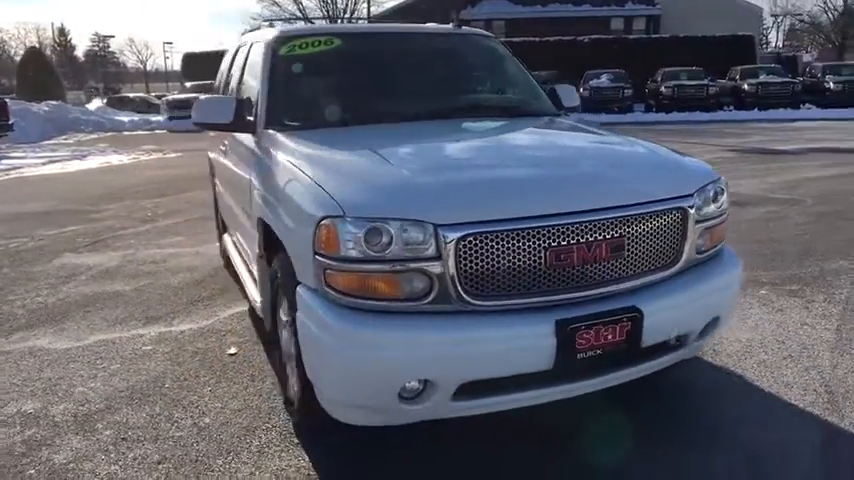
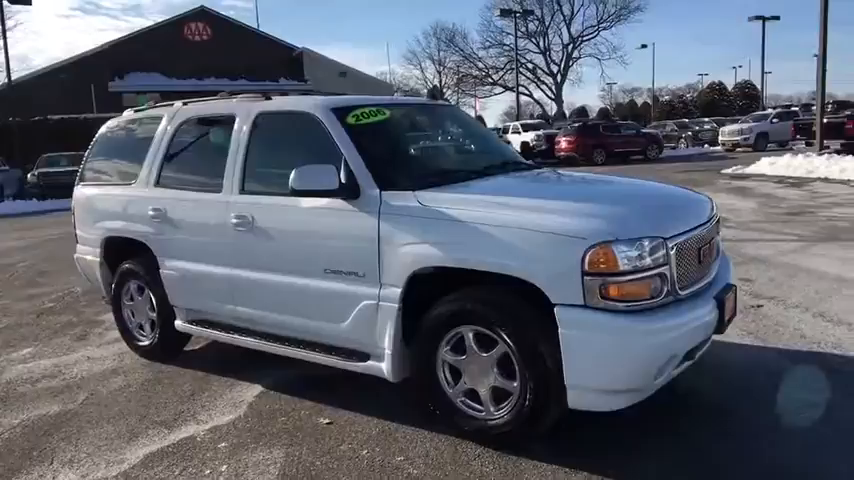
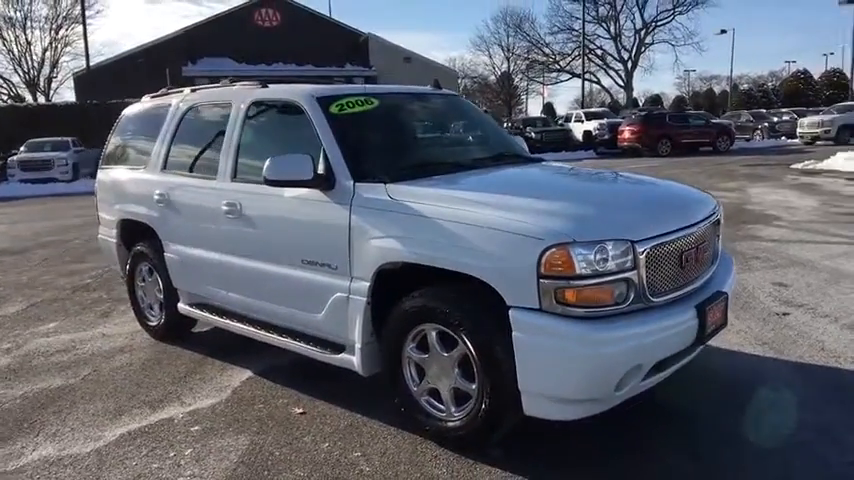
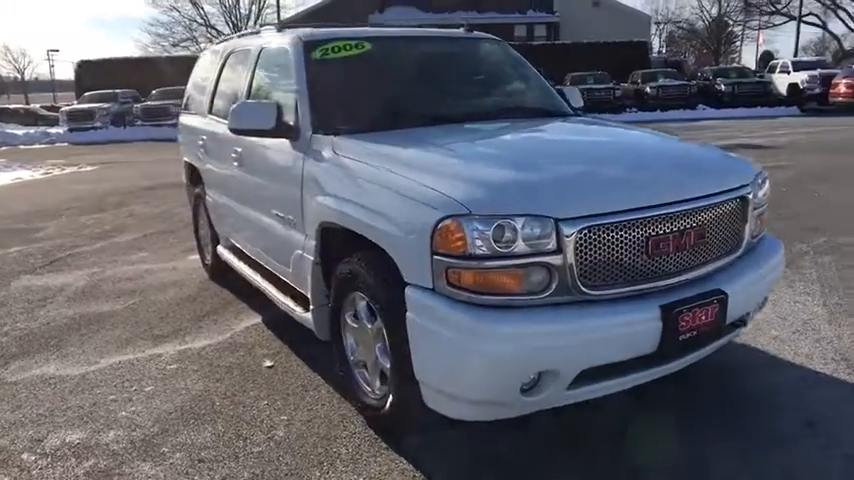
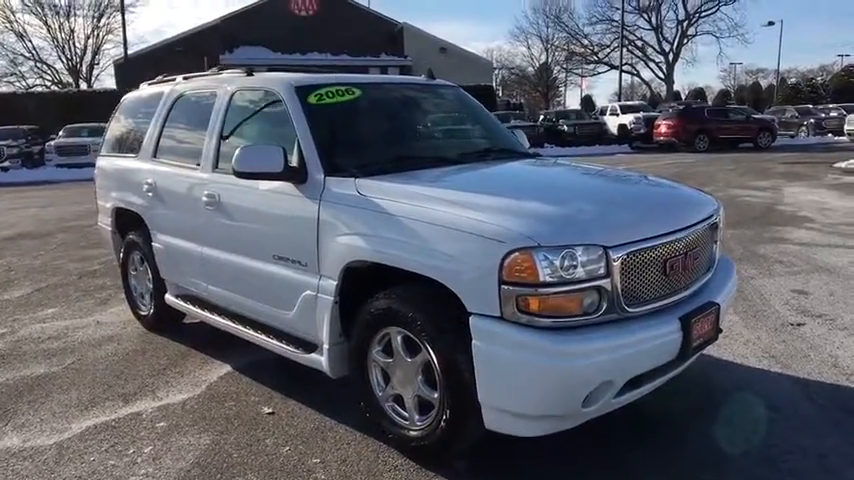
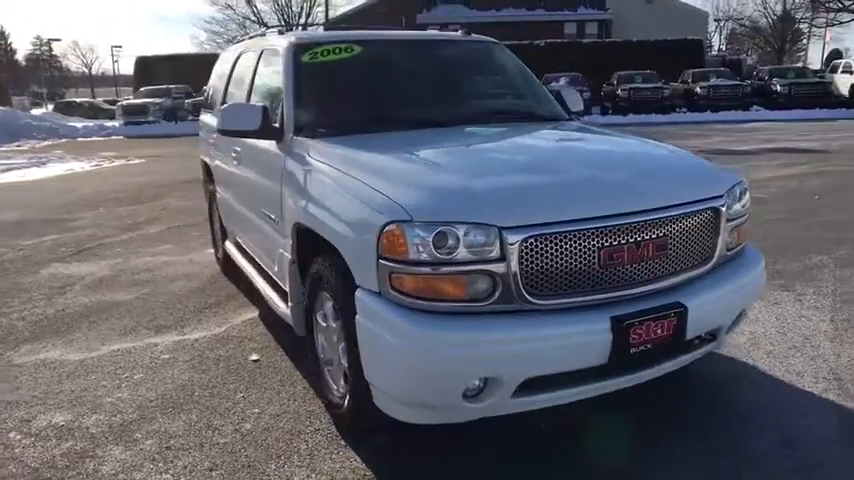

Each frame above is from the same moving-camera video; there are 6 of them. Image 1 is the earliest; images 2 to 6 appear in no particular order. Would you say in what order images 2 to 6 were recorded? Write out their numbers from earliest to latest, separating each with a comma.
6, 4, 5, 3, 2
